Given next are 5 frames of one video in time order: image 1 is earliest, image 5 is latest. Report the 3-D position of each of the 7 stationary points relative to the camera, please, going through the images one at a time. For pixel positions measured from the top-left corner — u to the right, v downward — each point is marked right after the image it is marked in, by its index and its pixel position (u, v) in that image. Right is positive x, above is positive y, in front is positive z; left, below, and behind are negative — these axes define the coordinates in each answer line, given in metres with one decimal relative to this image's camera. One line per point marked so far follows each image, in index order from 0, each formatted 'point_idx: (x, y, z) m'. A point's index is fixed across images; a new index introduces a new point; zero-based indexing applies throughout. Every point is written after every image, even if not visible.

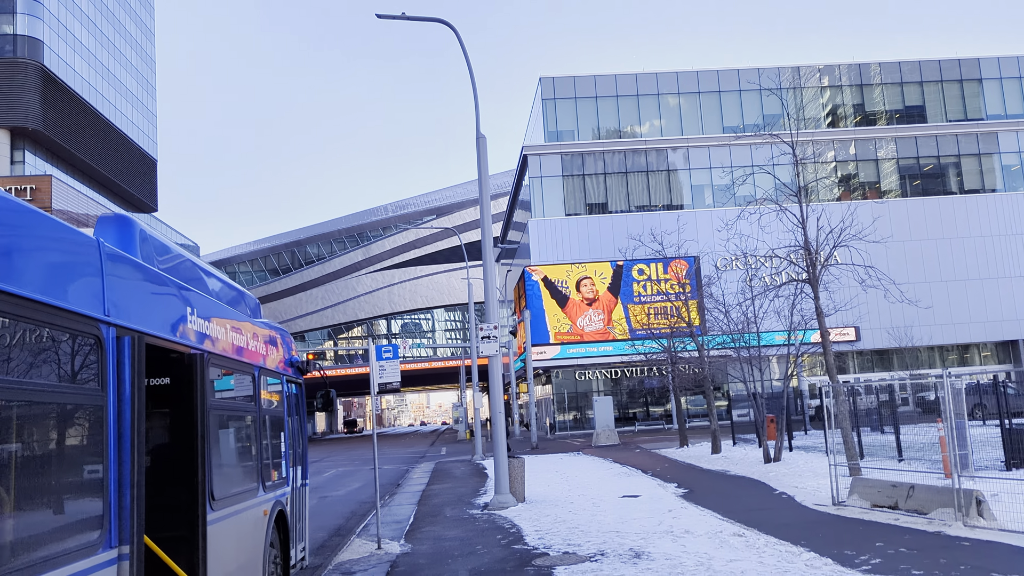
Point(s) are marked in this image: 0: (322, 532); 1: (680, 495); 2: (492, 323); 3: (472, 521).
0: (-3.4, -4.4, +15.5) m
1: (+3.1, -3.9, +16.2) m
2: (-0.4, -0.7, +18.3) m
3: (-0.7, -3.9, +14.3) m
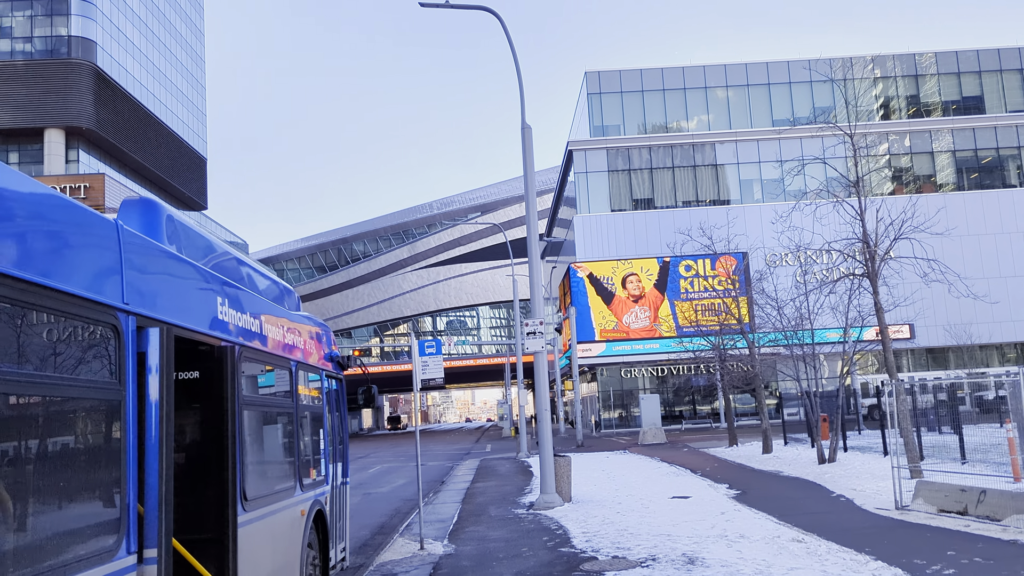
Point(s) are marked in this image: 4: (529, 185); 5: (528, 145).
0: (-2.6, -4.3, +15.3) m
1: (+4.0, -3.8, +15.7) m
2: (+0.5, -0.6, +17.9) m
3: (+0.1, -3.8, +13.9) m
4: (+0.4, +2.1, +18.0) m
5: (+0.3, +2.9, +17.6) m
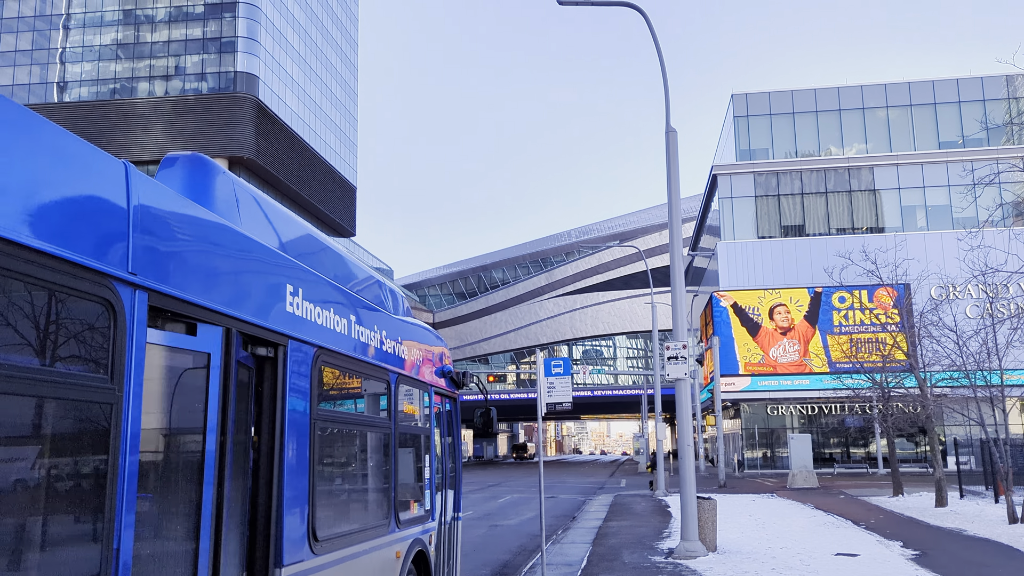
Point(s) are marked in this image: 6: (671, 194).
0: (-0.4, -4.6, +14.0) m
1: (+6.2, -4.2, +13.4) m
2: (+3.2, -1.0, +16.2) m
3: (+2.0, -4.0, +12.3) m
4: (+3.1, +1.7, +16.4) m
5: (+3.0, +2.5, +16.1) m
6: (+3.0, +1.8, +16.3) m
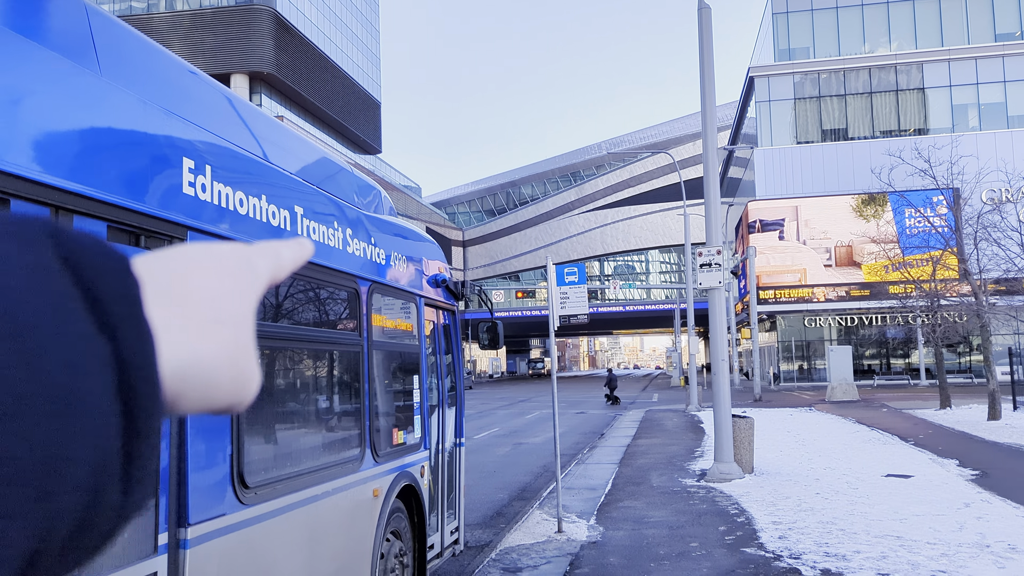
0: (-0.1, -3.1, +13.0) m
1: (+6.4, -2.7, +12.1) m
2: (+3.5, +0.7, +14.8) m
3: (+2.2, -2.7, +11.2) m
4: (+3.3, +3.4, +14.7) m
5: (+3.2, +4.2, +14.3) m
6: (+3.3, +3.5, +14.6) m
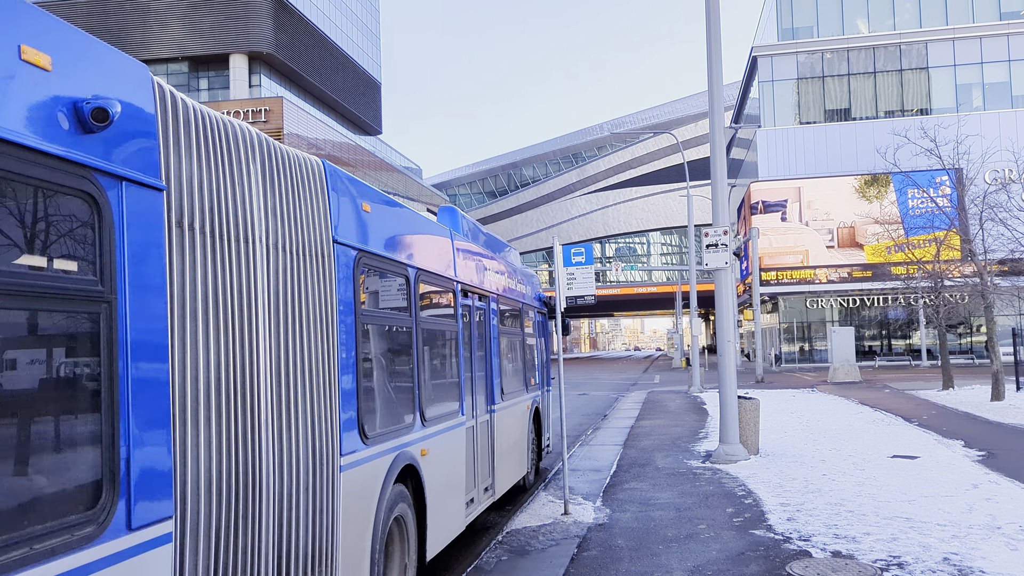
0: (-0.1, -2.8, +13.0) m
1: (+6.5, -2.4, +12.0) m
2: (+3.5, +1.0, +14.6) m
3: (+2.3, -2.5, +11.1) m
4: (+3.4, +3.8, +14.5) m
5: (+3.3, +4.5, +14.1) m
6: (+3.3, +3.8, +14.4) m
